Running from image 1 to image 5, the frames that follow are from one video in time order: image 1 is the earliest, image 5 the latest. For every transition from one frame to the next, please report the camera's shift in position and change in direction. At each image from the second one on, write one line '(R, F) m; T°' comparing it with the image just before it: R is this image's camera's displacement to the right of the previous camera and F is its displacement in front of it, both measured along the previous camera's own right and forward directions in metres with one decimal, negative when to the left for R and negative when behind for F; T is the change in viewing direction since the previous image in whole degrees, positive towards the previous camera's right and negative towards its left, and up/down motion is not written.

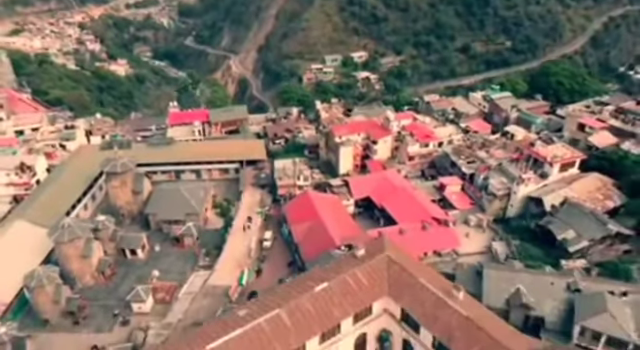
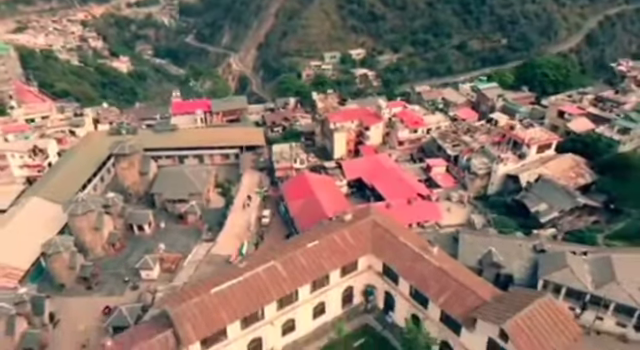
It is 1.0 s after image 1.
(+0.5, -2.9) m; 0°
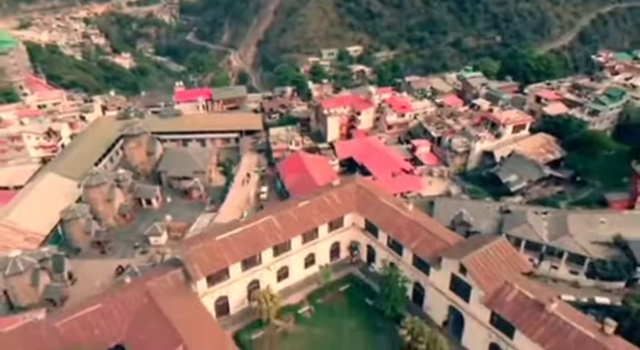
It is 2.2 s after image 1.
(+0.6, -3.7) m; 0°
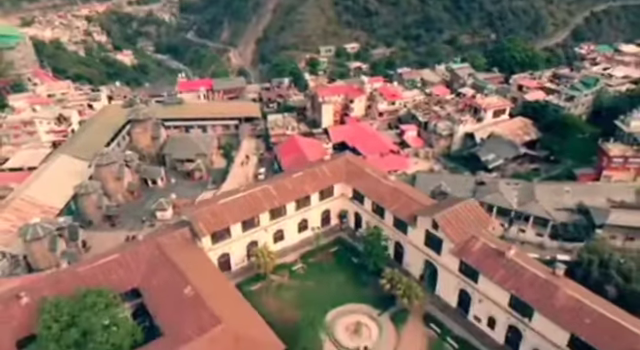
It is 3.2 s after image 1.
(+0.5, -3.3) m; 0°
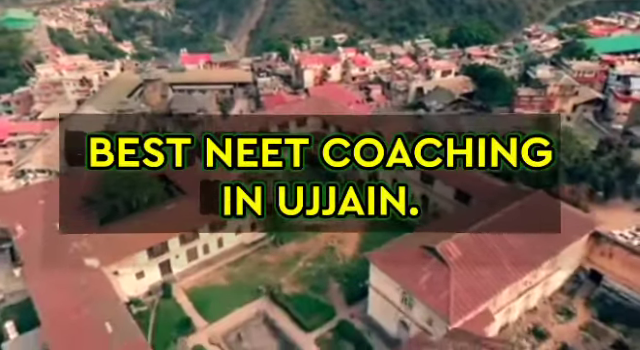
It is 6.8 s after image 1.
(+1.8, -10.9) m; +1°
